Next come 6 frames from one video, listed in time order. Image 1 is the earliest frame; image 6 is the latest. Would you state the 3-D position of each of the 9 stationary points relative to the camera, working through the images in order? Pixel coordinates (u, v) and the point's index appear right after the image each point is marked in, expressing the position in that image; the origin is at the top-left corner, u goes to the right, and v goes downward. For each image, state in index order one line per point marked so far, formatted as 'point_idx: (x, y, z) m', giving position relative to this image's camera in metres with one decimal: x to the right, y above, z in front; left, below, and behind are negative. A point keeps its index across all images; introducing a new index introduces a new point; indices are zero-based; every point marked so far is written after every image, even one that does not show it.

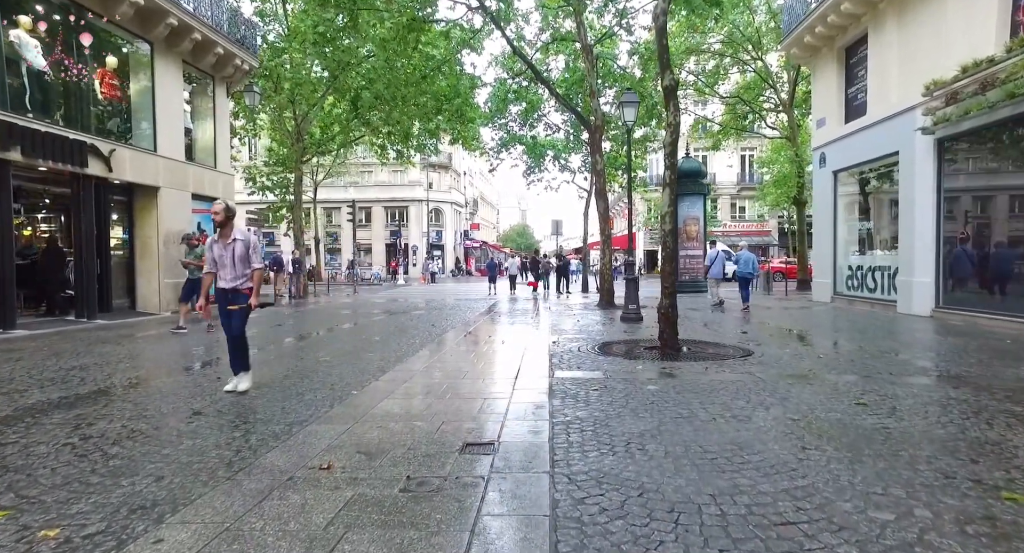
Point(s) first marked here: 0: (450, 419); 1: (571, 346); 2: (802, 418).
0: (-0.4, -1.0, +4.3) m
1: (+0.9, -1.0, +8.4) m
2: (+2.0, -1.0, +4.1) m
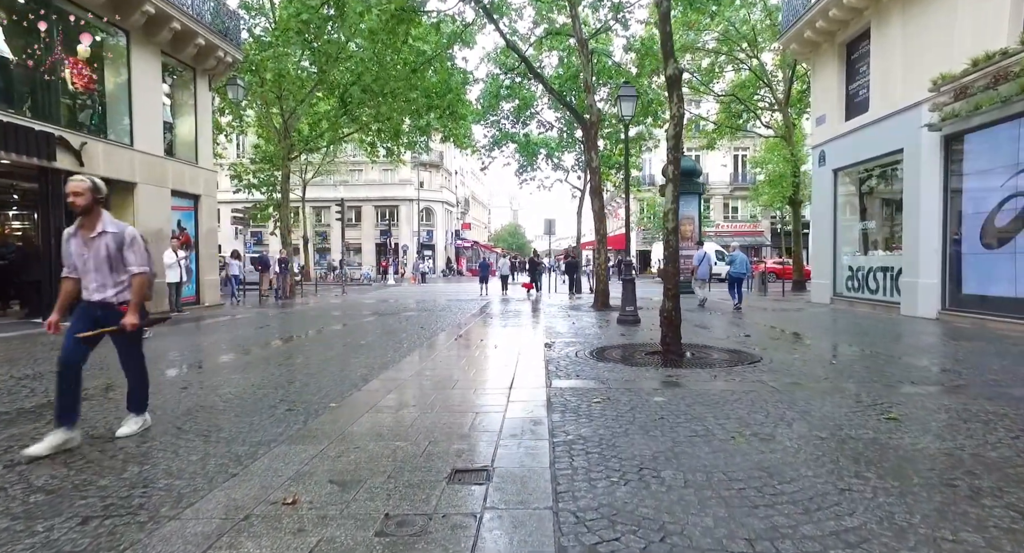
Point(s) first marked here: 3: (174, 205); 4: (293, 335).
0: (-0.5, -1.1, +3.8) m
1: (+0.8, -1.0, +8.0) m
2: (+2.0, -1.0, +3.7) m
3: (-8.4, +1.8, +14.5) m
4: (-5.0, -1.3, +13.4) m
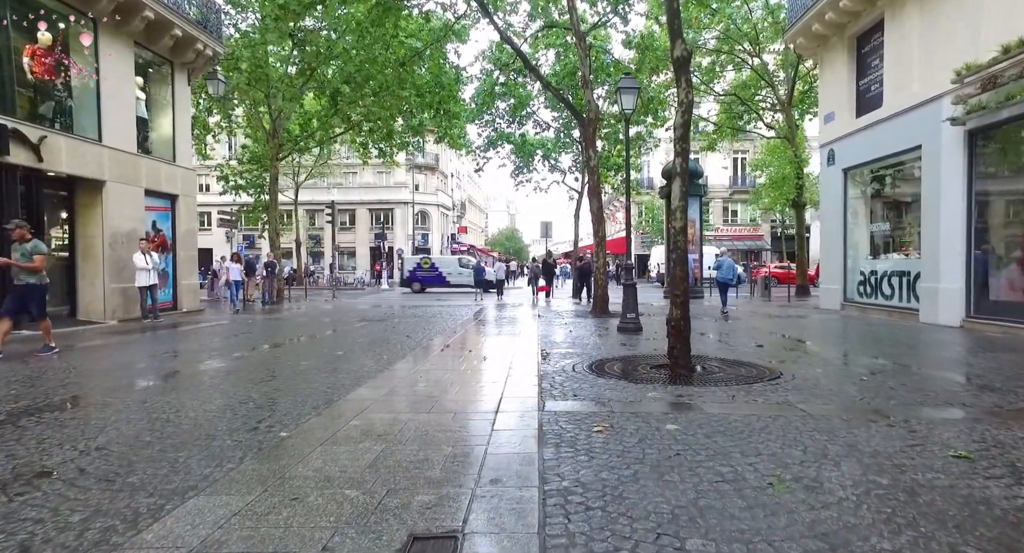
0: (-0.6, -1.1, +3.1) m
1: (+0.6, -1.1, +7.2) m
2: (+1.9, -1.0, +2.9) m
3: (-8.6, +1.7, +13.8) m
4: (-5.2, -1.4, +12.6) m
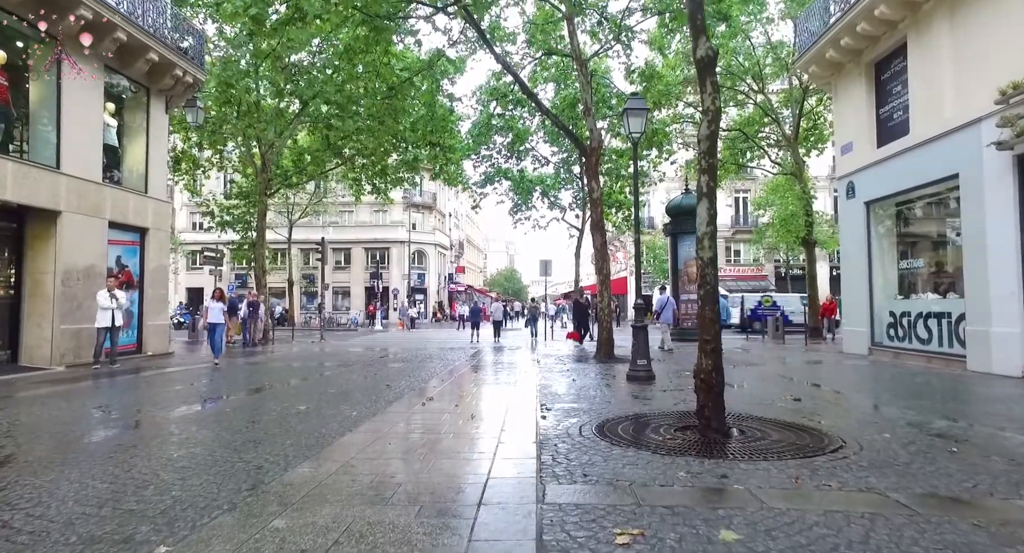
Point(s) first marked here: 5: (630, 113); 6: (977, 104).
0: (-0.6, -1.2, +1.8) m
1: (+0.6, -1.5, +6.0) m
2: (+1.8, -1.1, +1.7) m
3: (-8.7, +0.8, +12.7) m
4: (-5.2, -2.2, +11.3) m
5: (+2.0, +2.8, +9.9) m
6: (+7.7, +2.9, +9.7) m
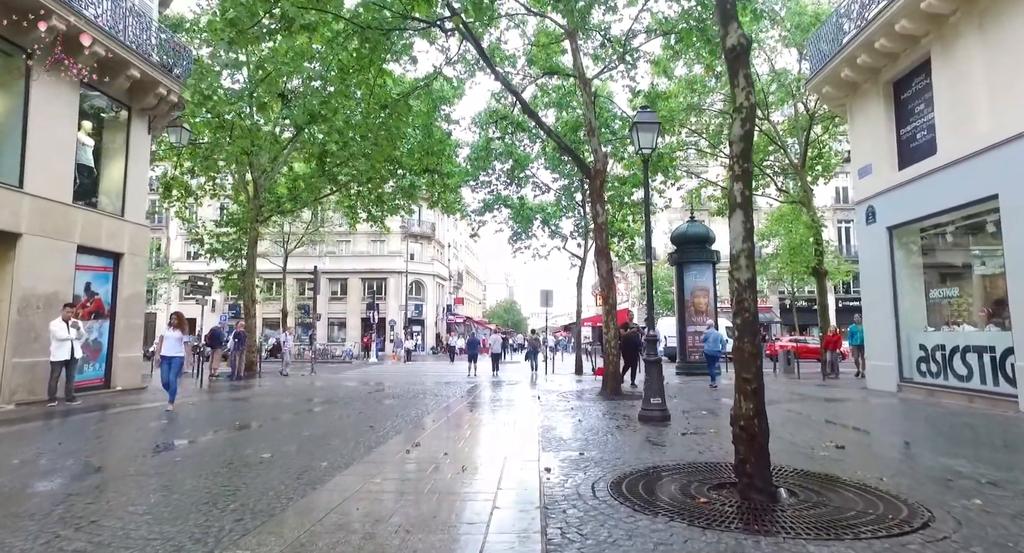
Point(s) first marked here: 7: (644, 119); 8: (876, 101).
0: (-0.7, -1.2, +0.9) m
1: (+0.6, -1.7, +5.0) m
2: (+1.8, -1.1, +0.7) m
3: (-8.7, +0.3, +11.8) m
4: (-5.3, -2.7, +10.3) m
5: (+2.0, +2.3, +9.1) m
6: (+7.7, +2.4, +9.0) m
7: (+2.1, +2.5, +9.3) m
8: (+7.8, +3.8, +12.5) m
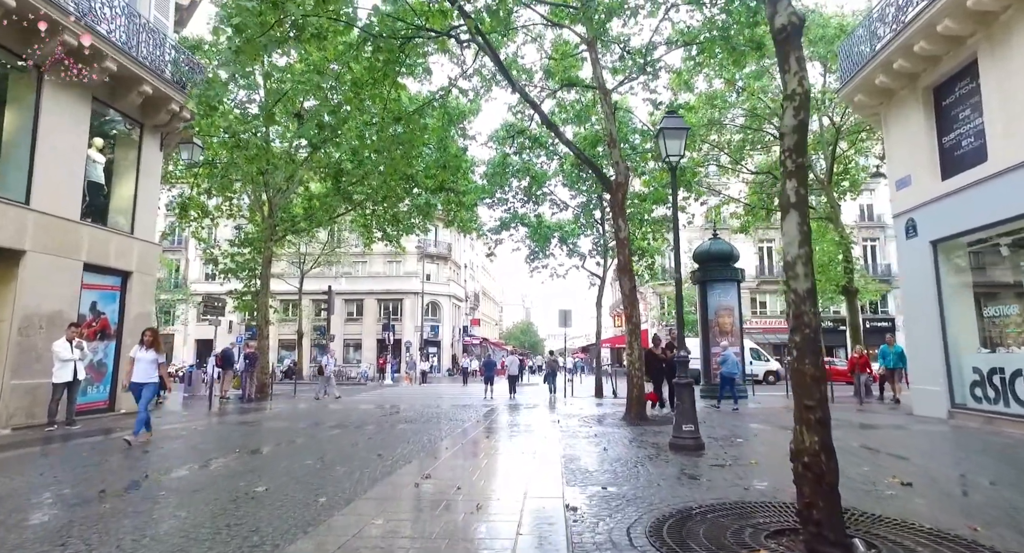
0: (-0.6, -1.2, +0.3) m
1: (+0.7, -1.8, +4.3) m
2: (+1.9, -1.1, 0.0) m
3: (-8.3, -0.1, +11.5) m
4: (-4.9, -3.0, +9.8) m
5: (+2.3, +2.1, +8.6) m
6: (+7.9, +2.2, +8.3) m
7: (+2.4, +2.3, +8.8) m
8: (+8.2, +3.4, +11.8) m
